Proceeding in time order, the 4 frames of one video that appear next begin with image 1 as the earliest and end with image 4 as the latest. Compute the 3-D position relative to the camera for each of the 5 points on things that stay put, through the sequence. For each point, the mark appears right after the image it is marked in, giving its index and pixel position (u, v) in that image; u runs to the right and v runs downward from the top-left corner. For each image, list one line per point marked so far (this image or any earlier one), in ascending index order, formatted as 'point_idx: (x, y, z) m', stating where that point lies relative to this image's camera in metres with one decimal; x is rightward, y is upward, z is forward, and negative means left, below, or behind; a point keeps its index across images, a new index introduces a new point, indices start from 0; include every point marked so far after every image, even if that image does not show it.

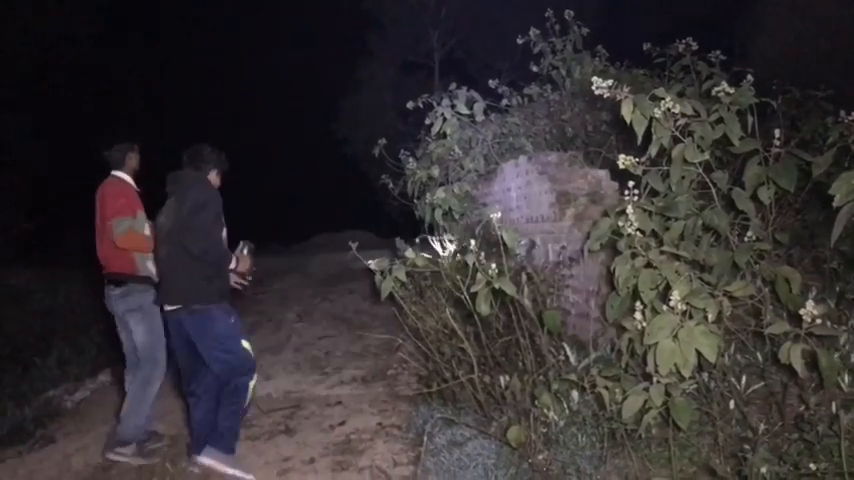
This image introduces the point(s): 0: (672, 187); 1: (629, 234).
0: (+1.2, +0.3, +4.4) m
1: (+0.9, 0.0, +4.1) m
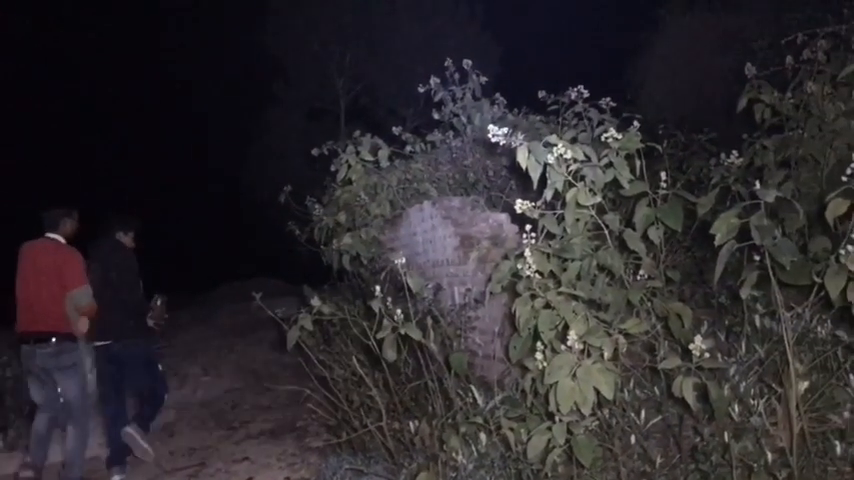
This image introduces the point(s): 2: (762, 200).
0: (+0.7, +0.1, +4.5) m
1: (+0.5, -0.2, +4.3) m
2: (+1.4, +0.2, +3.8) m
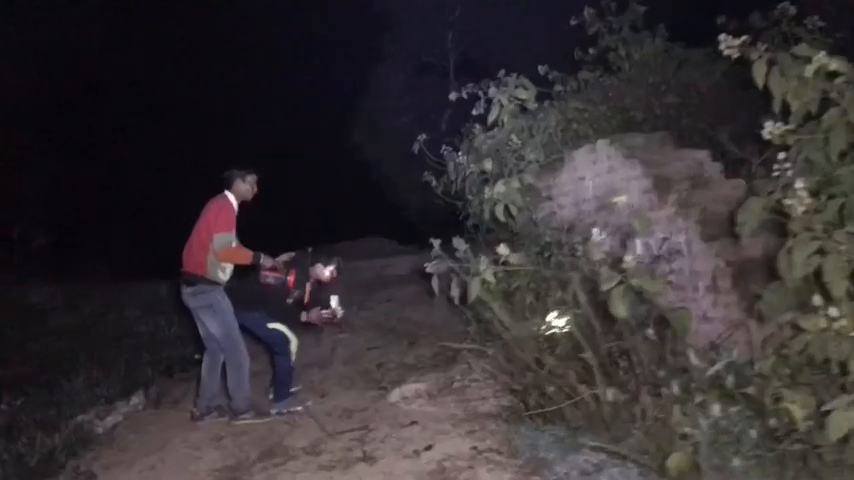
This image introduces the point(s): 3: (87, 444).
0: (+1.6, +0.3, +3.7) m
1: (+1.4, +0.1, +3.4) m
2: (+2.3, +0.4, +2.8) m
3: (-2.5, -1.5, +6.6) m
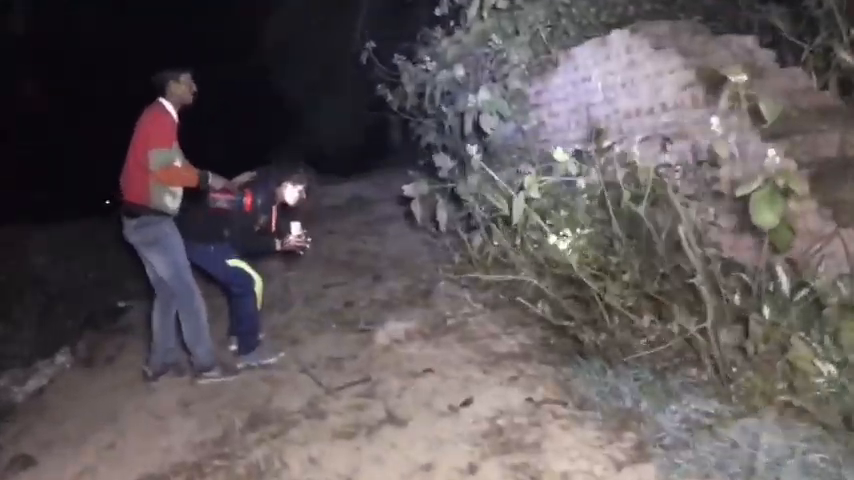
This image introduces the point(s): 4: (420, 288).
0: (+1.9, +0.7, +2.9) m
1: (+1.7, +0.5, +2.7) m
2: (+2.6, +0.8, +2.1) m
3: (-2.5, -1.1, +5.4) m
4: (0.0, -0.3, +6.6) m
